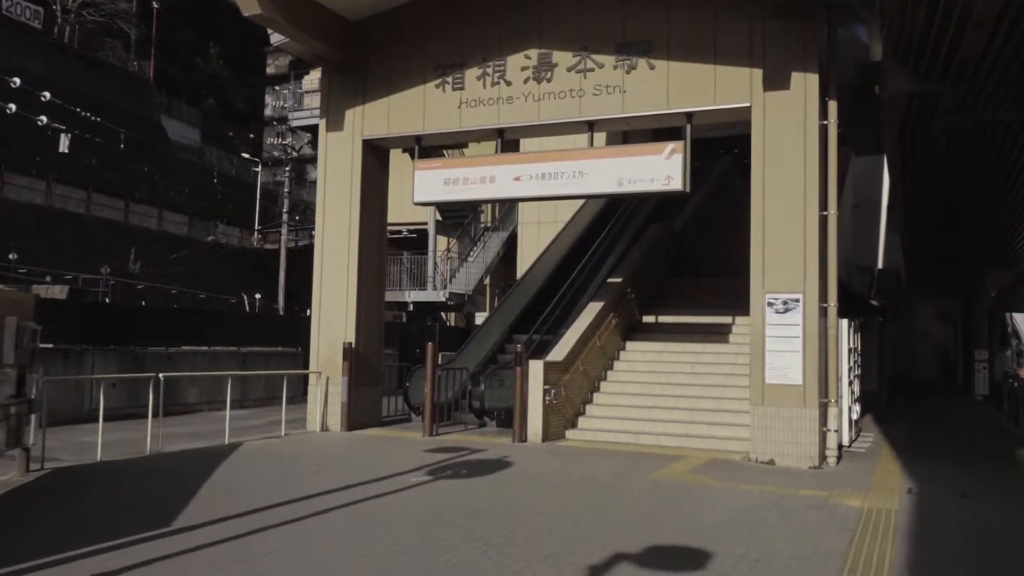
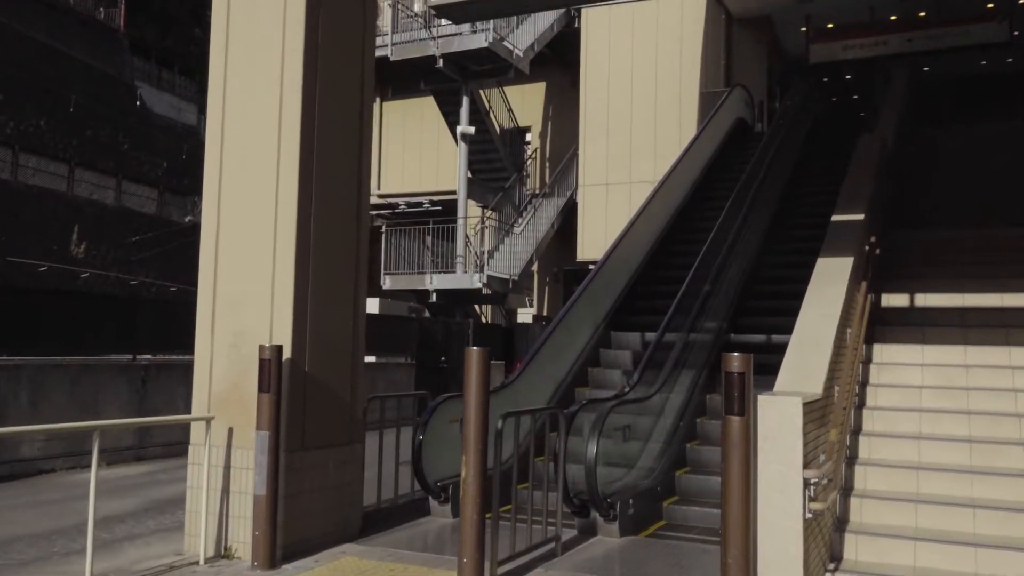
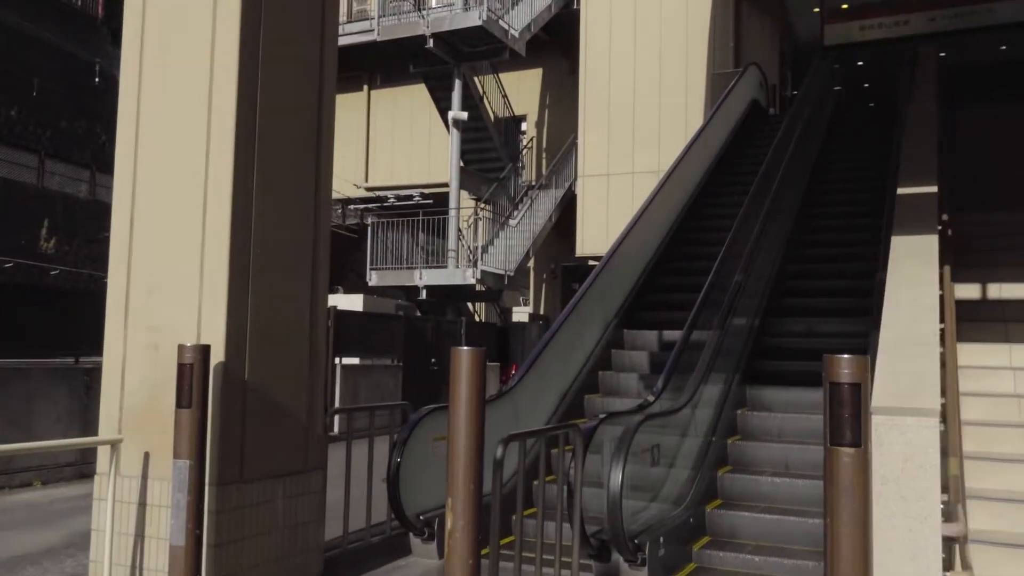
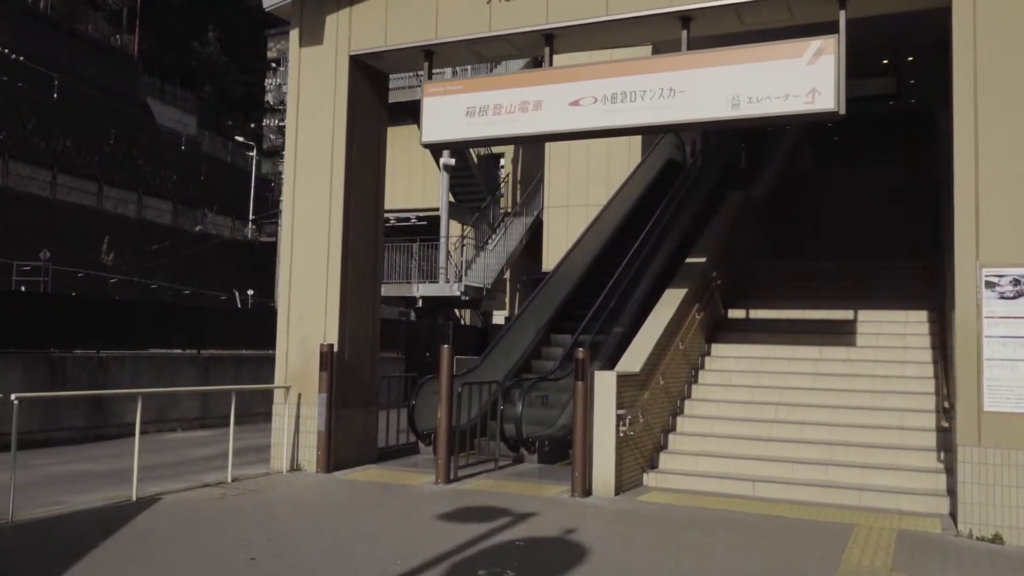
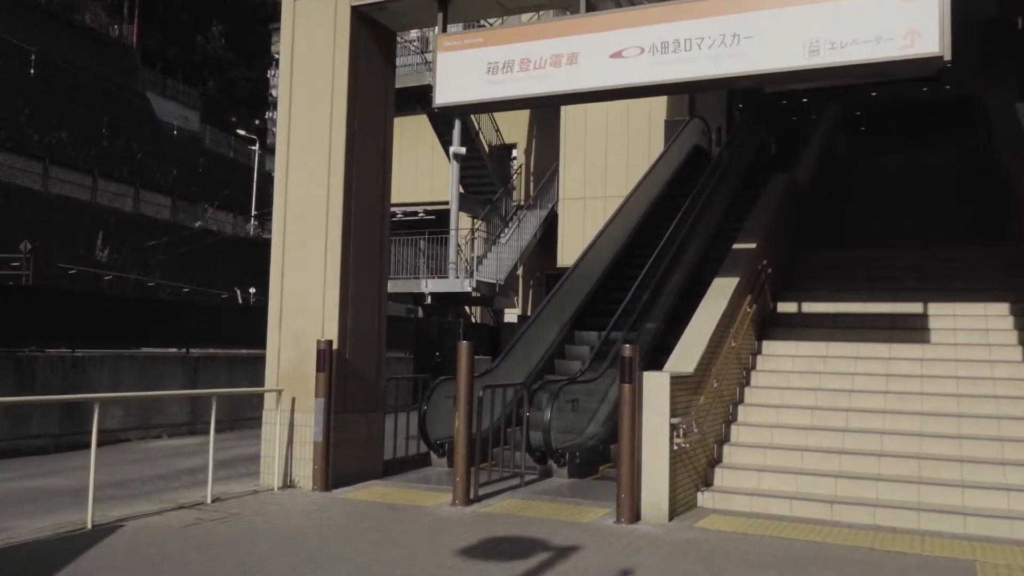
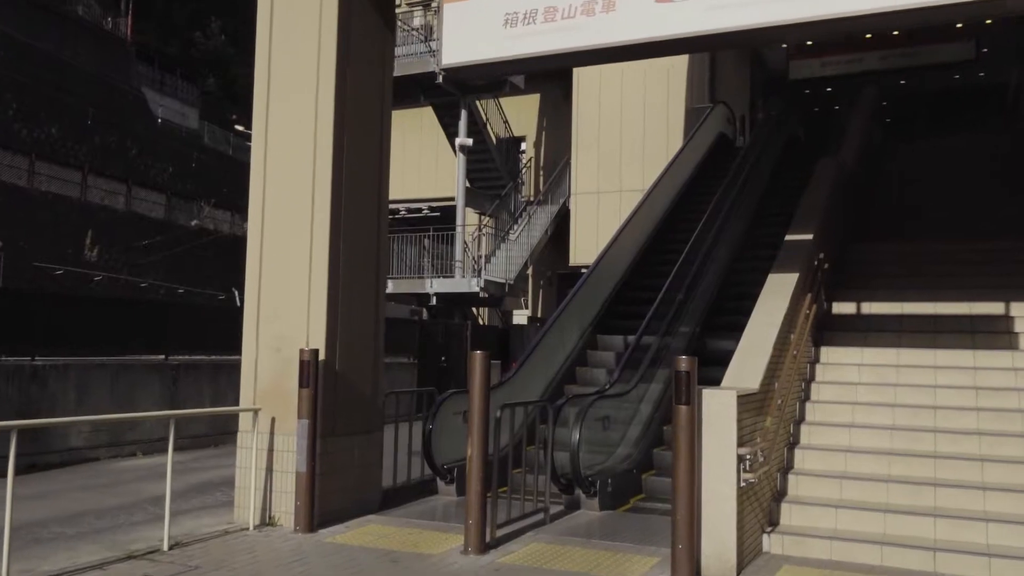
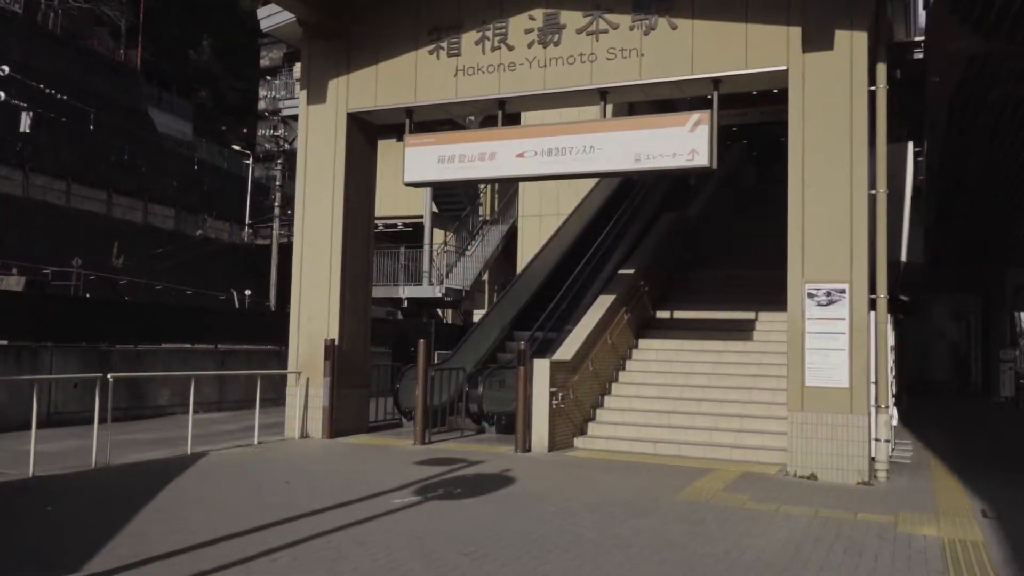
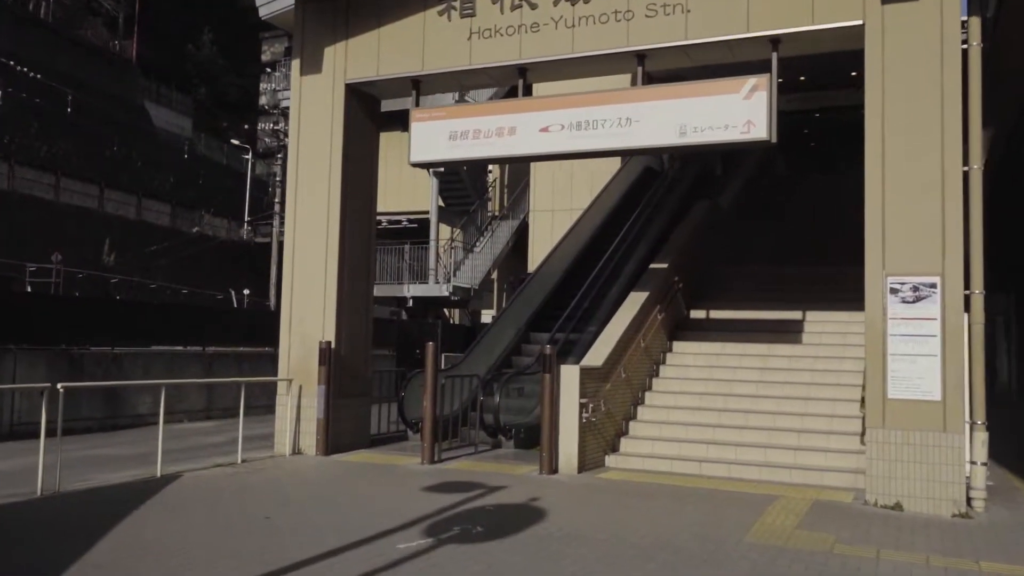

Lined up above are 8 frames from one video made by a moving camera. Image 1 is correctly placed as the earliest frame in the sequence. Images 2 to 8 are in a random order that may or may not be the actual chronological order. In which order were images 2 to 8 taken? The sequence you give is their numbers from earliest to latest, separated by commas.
7, 8, 4, 5, 6, 2, 3
